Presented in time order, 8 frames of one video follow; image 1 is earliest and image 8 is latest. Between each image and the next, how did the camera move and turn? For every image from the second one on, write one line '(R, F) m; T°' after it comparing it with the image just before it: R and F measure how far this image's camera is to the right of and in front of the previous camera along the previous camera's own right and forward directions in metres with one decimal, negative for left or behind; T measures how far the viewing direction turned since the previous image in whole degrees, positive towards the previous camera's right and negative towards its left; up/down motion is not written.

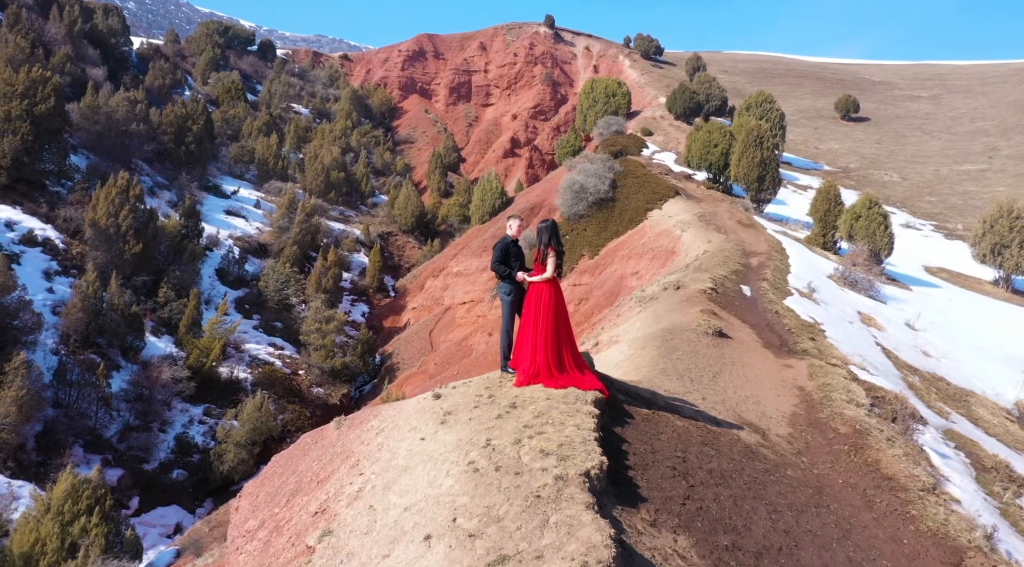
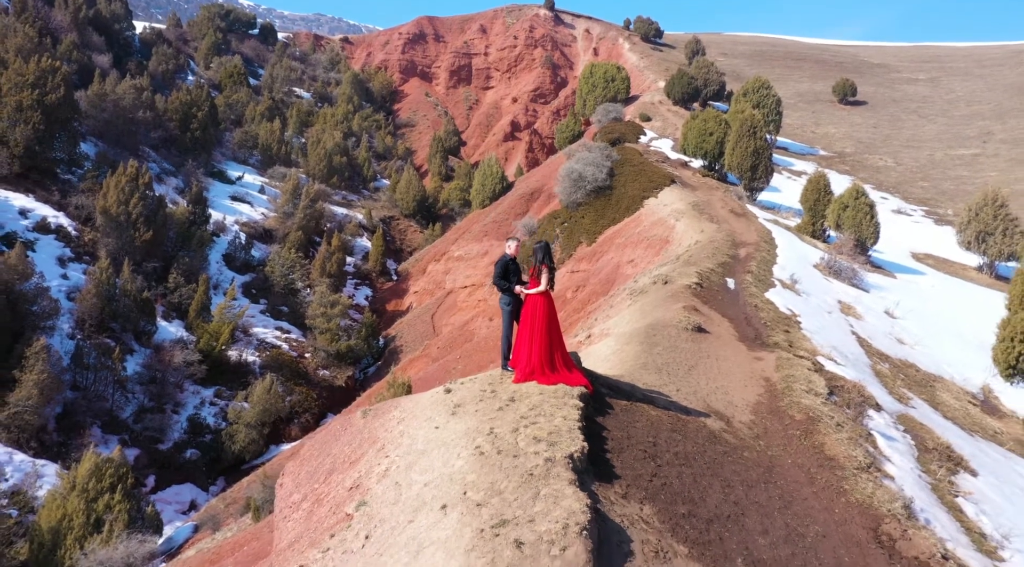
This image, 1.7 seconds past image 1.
(0.0, -1.0) m; 0°
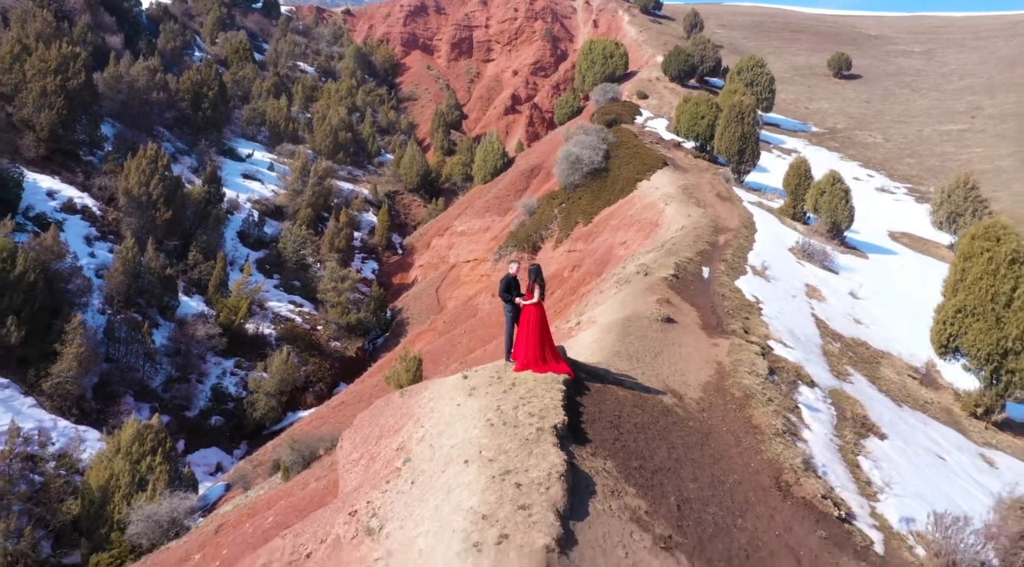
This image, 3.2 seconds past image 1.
(0.0, -2.0) m; 0°
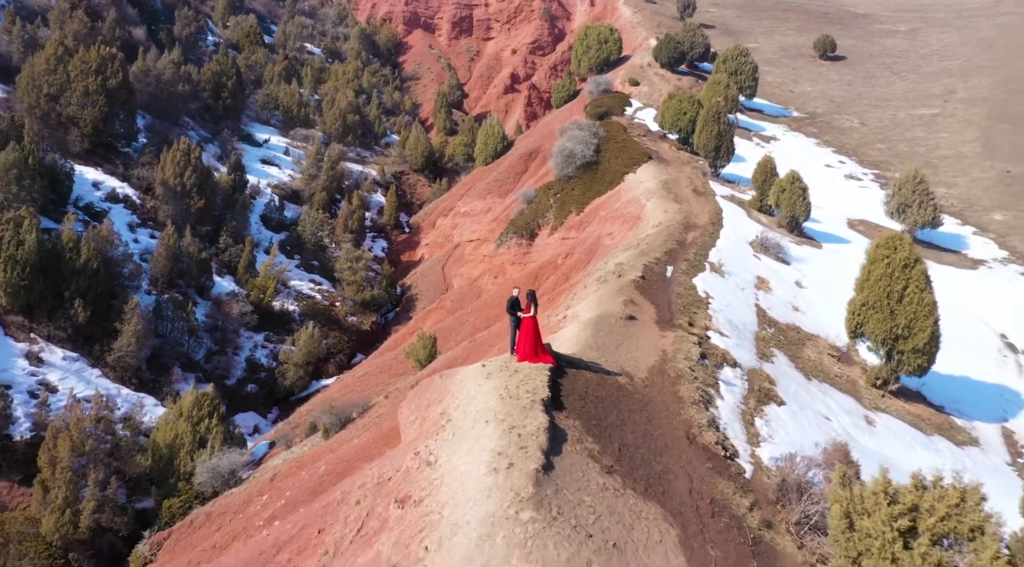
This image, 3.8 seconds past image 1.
(-0.1, -4.0) m; 0°
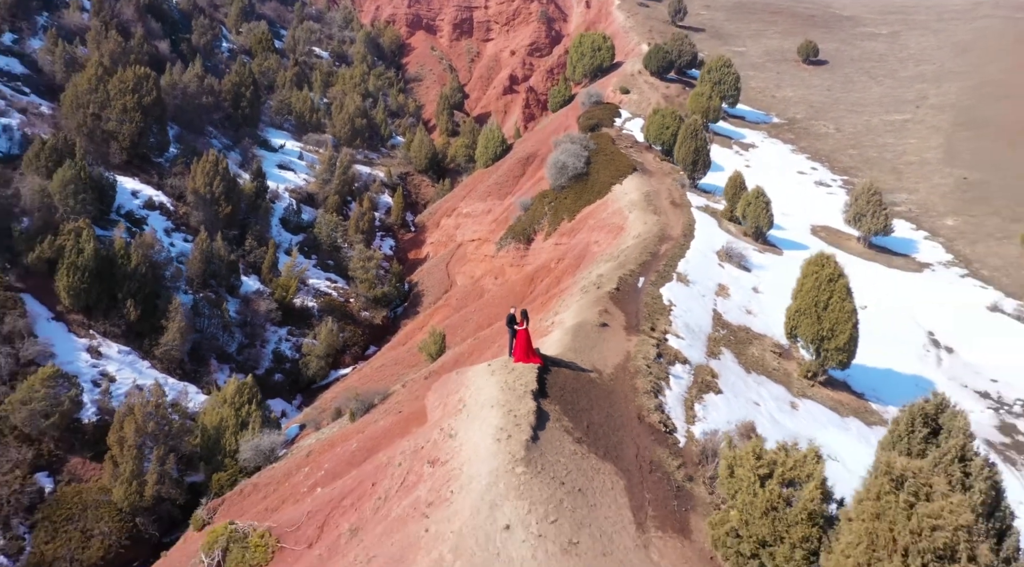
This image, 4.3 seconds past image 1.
(0.0, -4.2) m; 0°
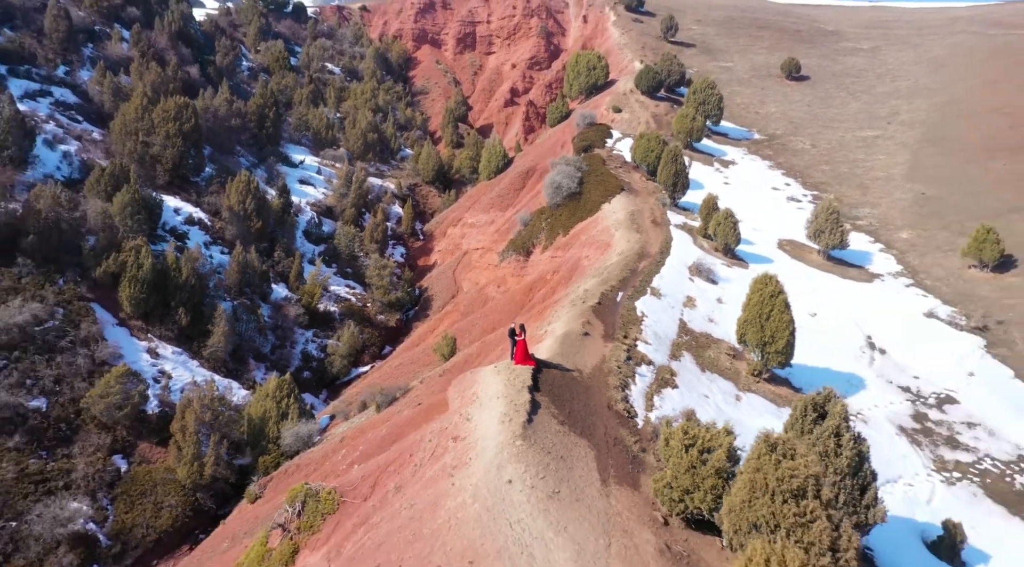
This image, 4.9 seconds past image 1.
(0.0, -5.3) m; 0°
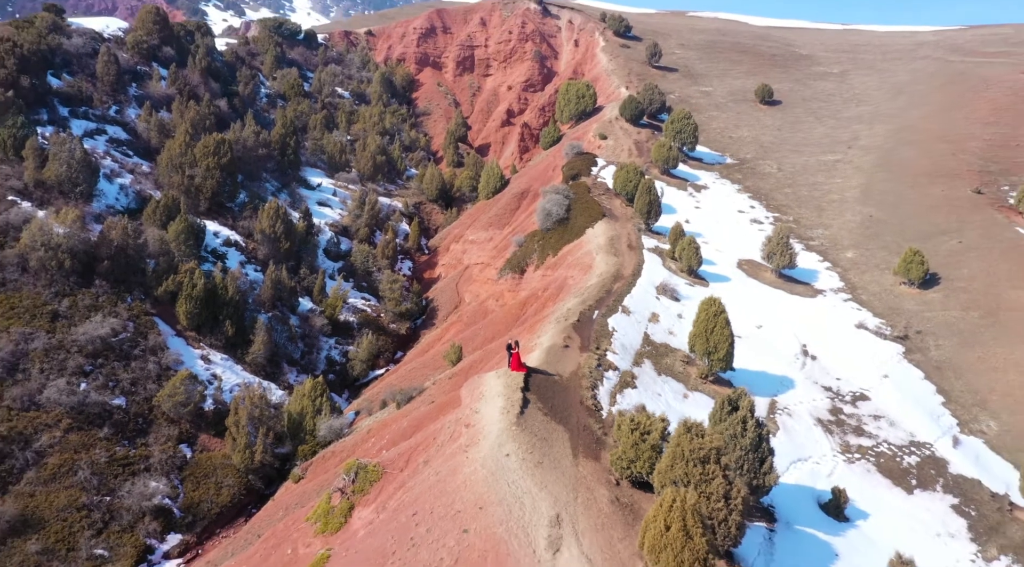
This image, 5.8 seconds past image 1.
(0.0, -7.2) m; 0°
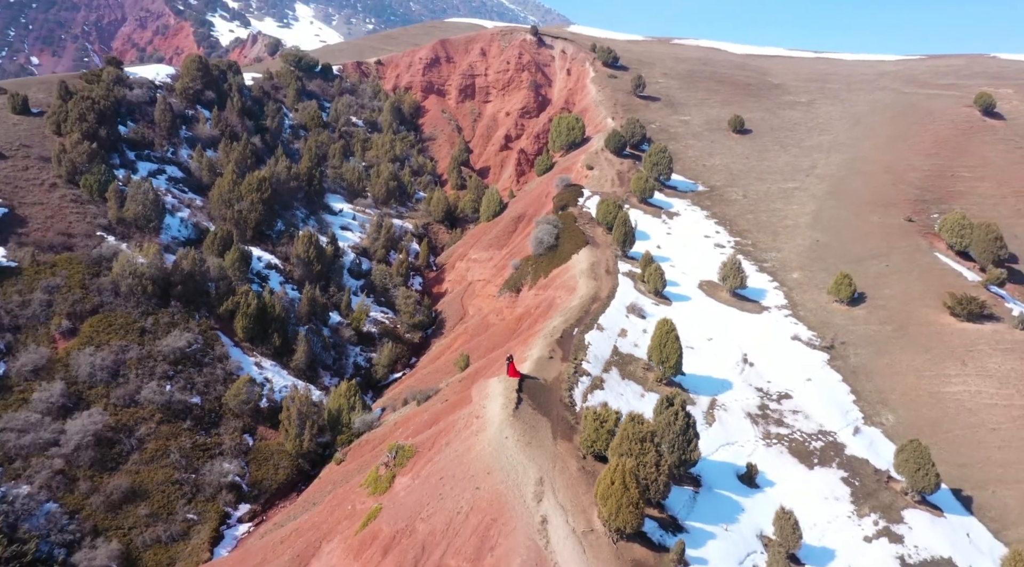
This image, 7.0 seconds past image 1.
(0.0, -10.1) m; 0°
